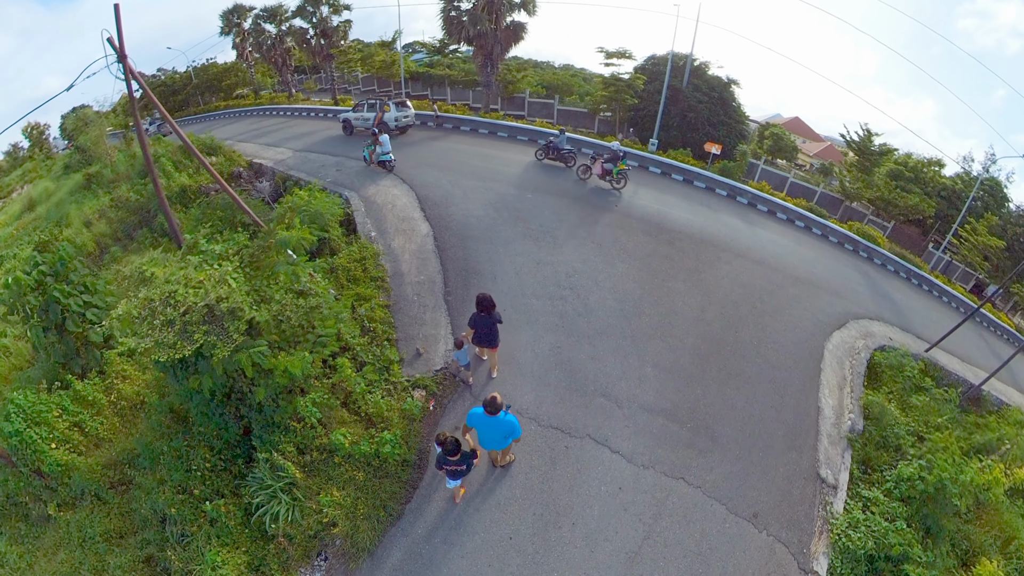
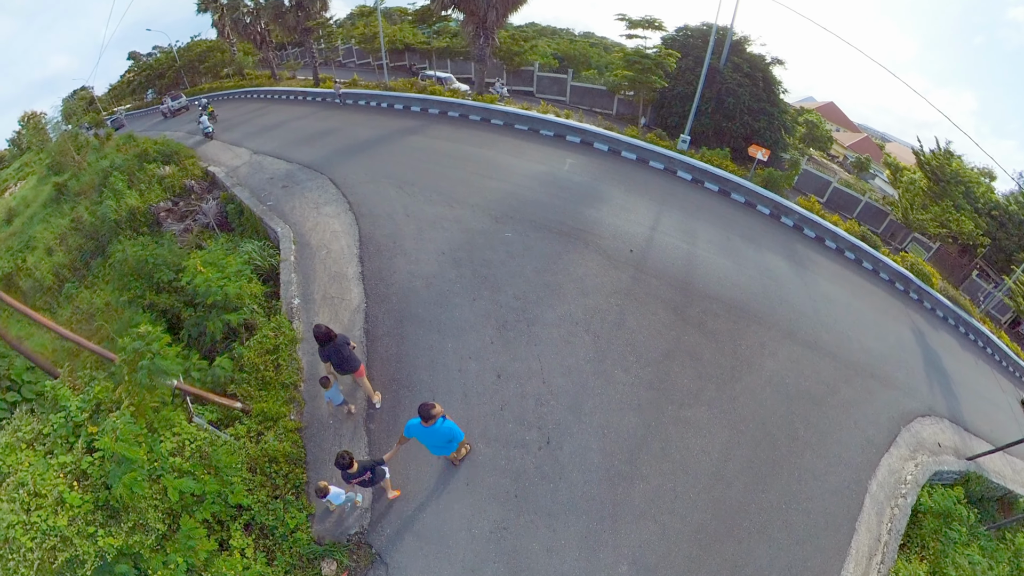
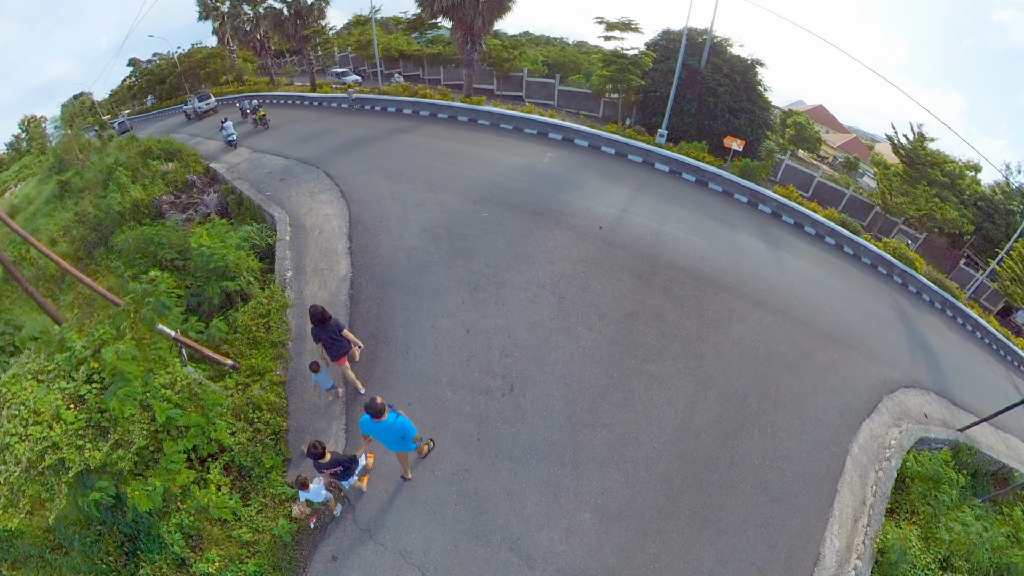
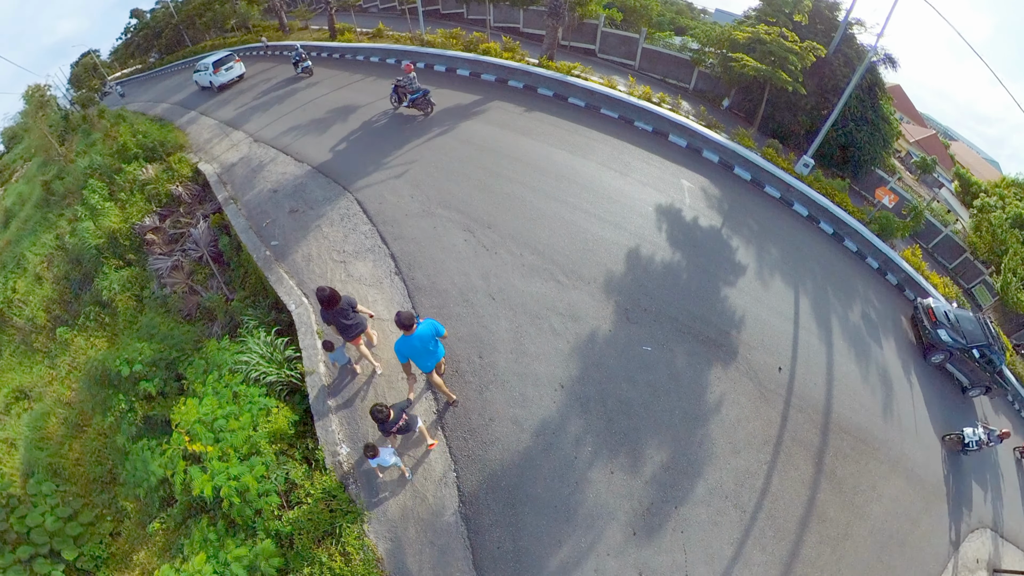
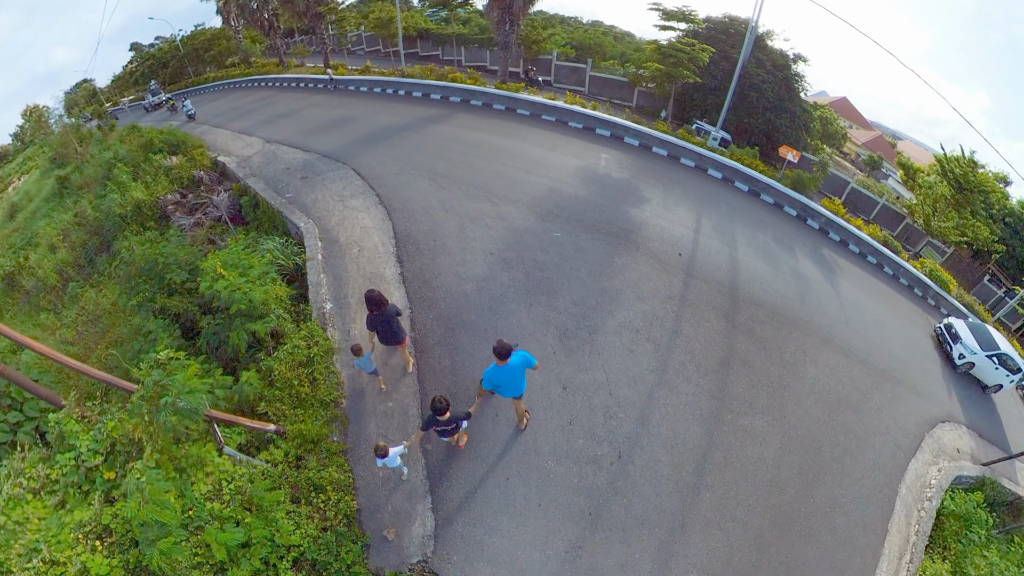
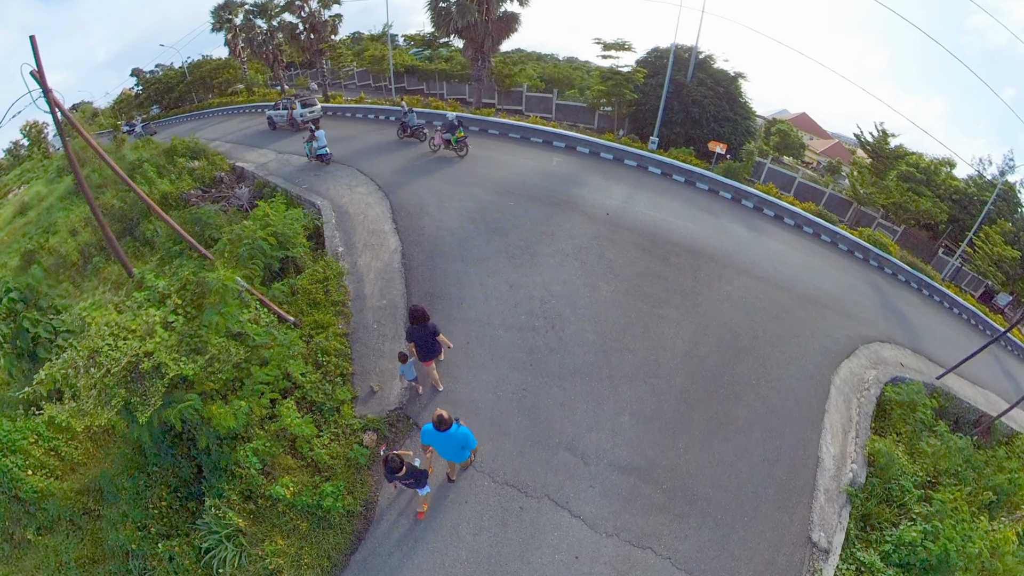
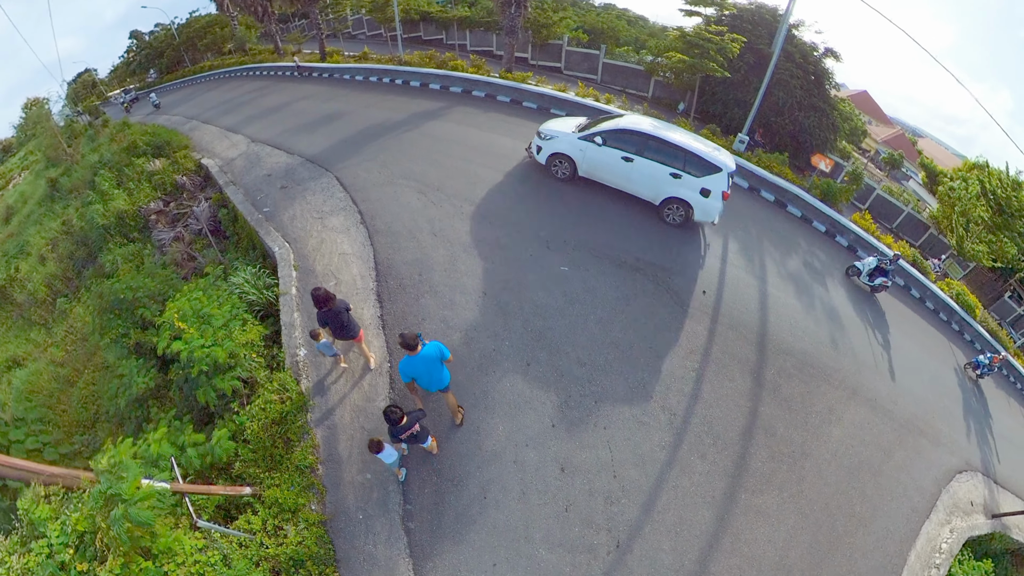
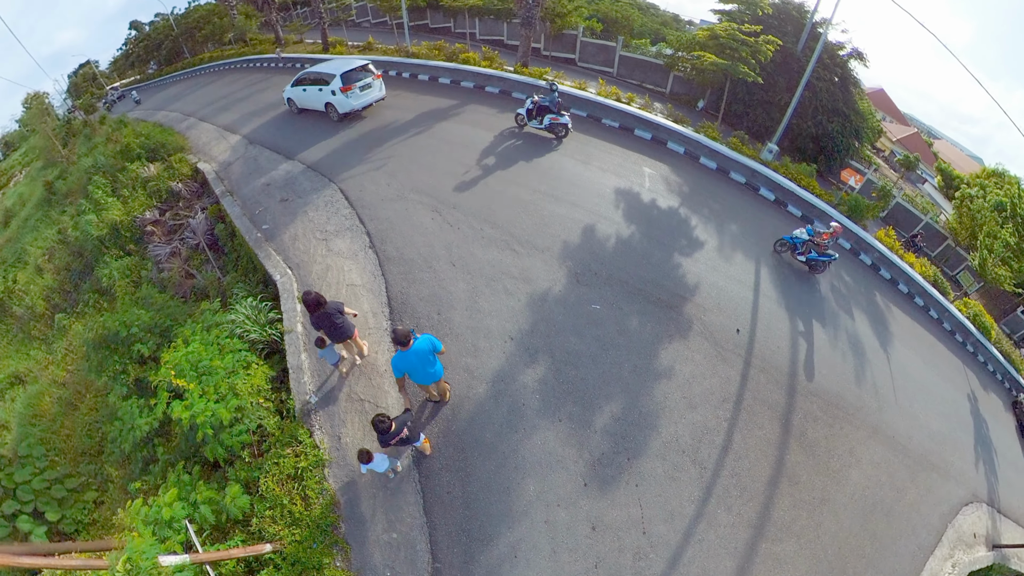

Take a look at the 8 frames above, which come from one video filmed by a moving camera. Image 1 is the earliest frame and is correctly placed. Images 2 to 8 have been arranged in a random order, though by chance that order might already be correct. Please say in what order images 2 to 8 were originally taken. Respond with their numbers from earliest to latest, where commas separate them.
6, 3, 2, 5, 7, 8, 4
